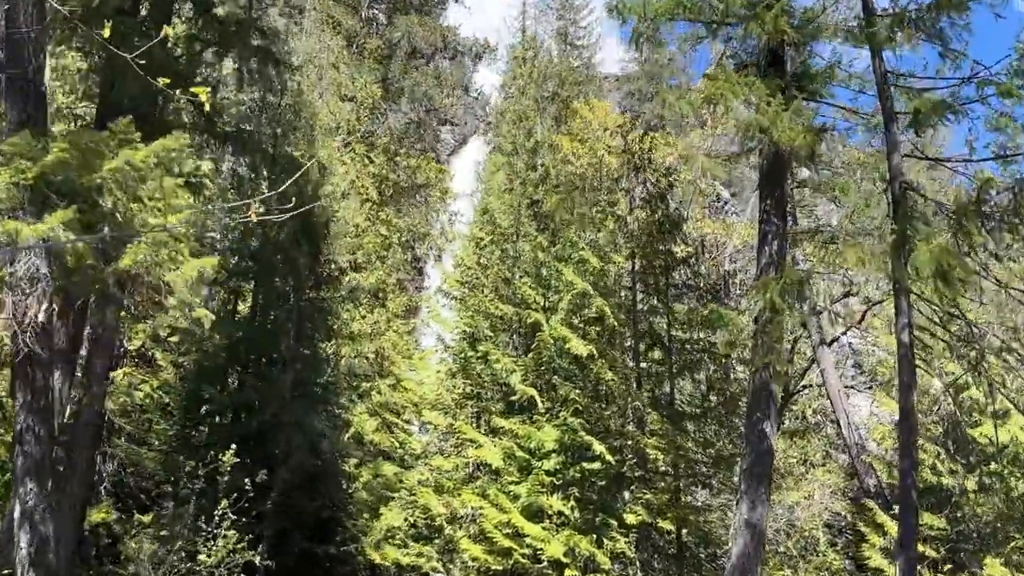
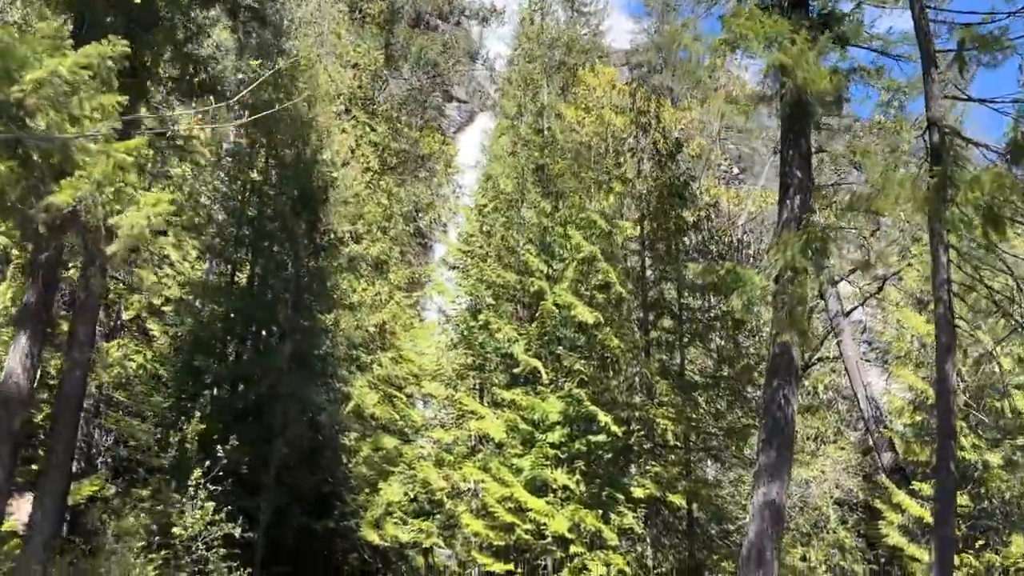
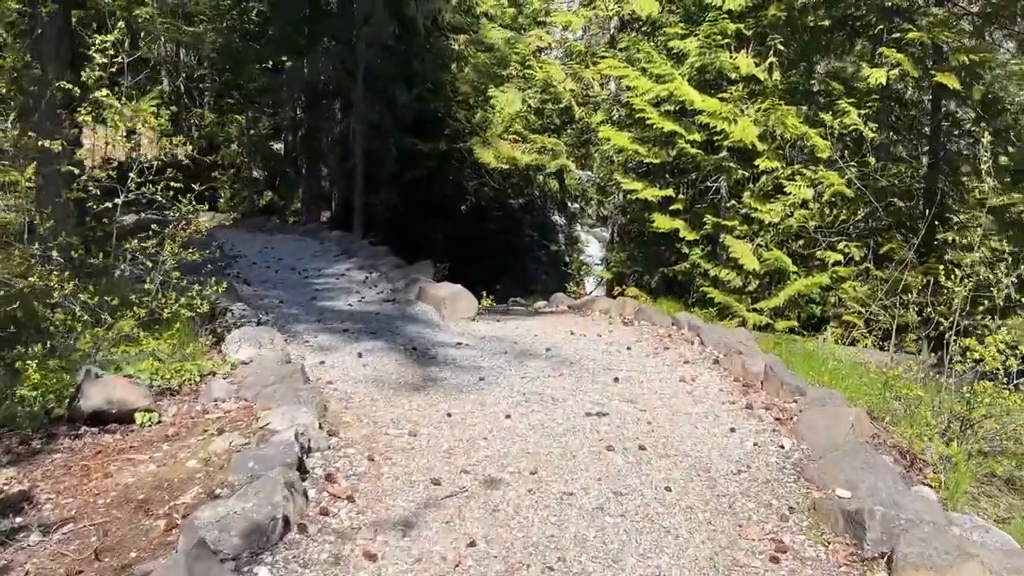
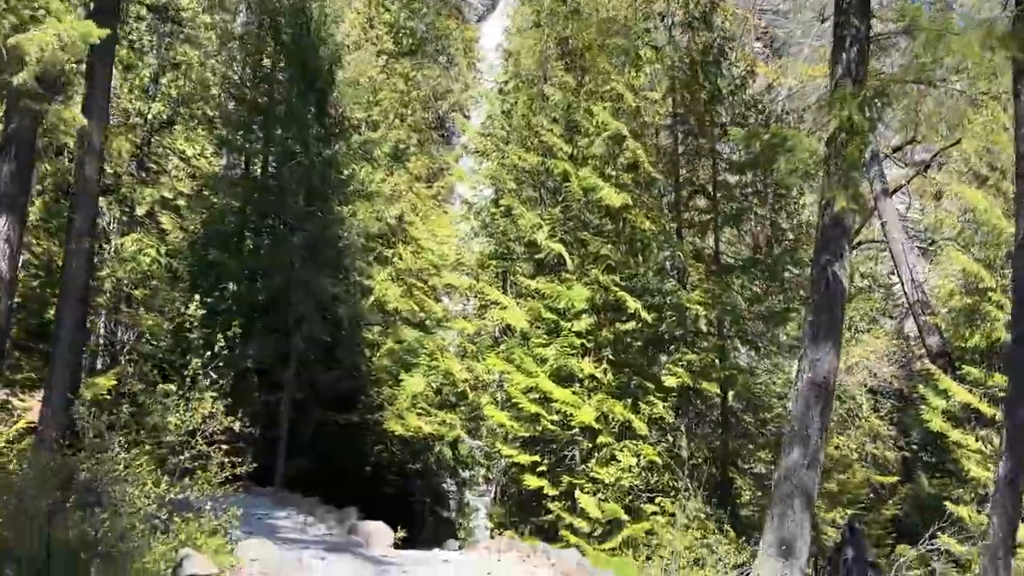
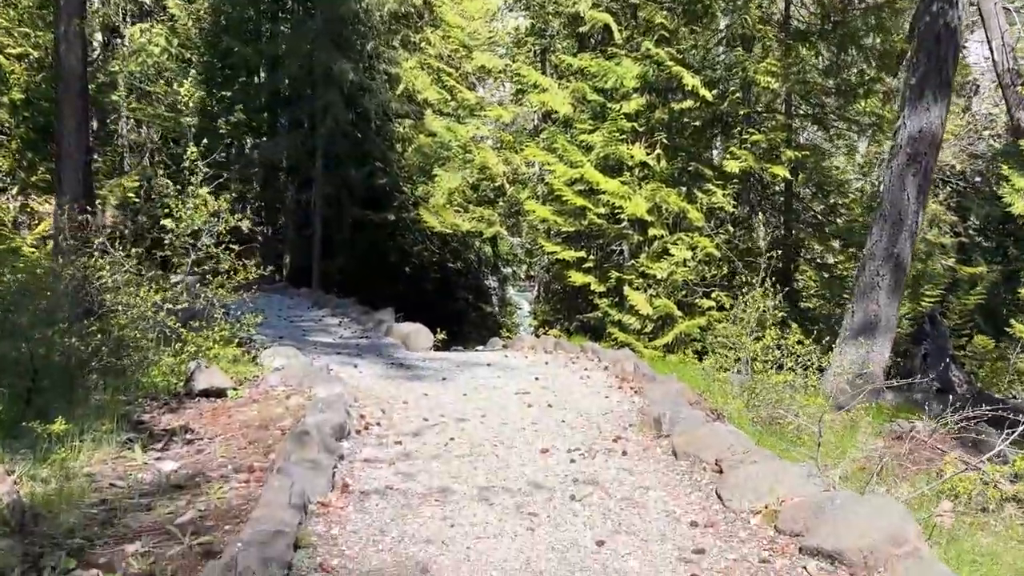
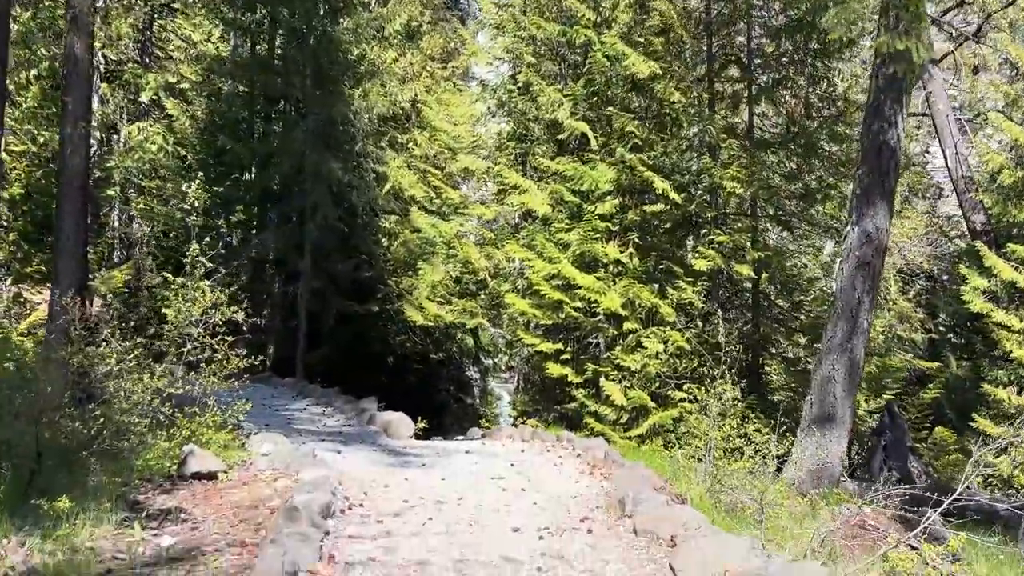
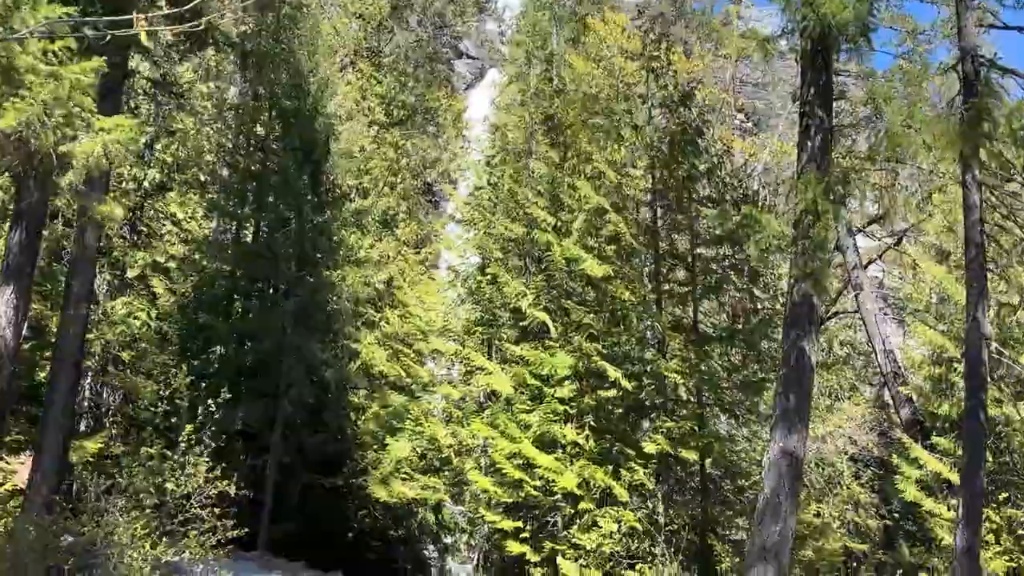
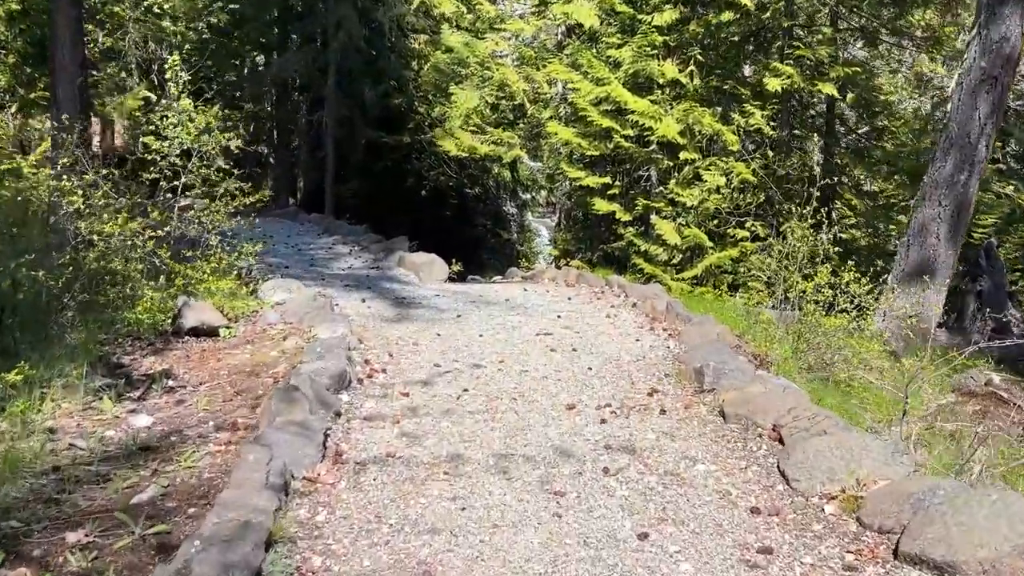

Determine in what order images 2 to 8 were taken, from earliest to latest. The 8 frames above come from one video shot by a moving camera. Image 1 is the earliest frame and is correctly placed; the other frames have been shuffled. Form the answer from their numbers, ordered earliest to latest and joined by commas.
2, 7, 4, 6, 5, 8, 3
